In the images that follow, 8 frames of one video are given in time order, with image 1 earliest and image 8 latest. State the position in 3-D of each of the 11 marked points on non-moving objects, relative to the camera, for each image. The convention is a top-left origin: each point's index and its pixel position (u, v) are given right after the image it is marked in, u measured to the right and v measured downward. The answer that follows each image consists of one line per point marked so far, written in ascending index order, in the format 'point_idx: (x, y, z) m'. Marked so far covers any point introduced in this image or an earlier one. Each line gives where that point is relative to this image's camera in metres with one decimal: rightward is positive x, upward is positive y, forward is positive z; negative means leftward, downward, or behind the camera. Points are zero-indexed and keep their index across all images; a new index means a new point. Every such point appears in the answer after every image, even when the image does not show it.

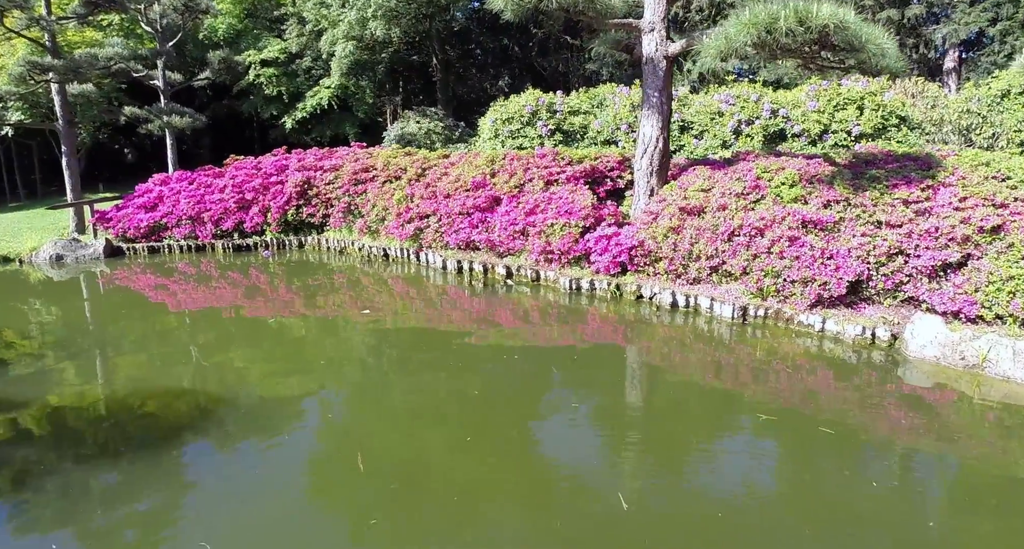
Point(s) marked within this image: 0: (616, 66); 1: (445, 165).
0: (+2.4, +5.2, +16.1) m
1: (-0.8, +1.3, +7.6) m
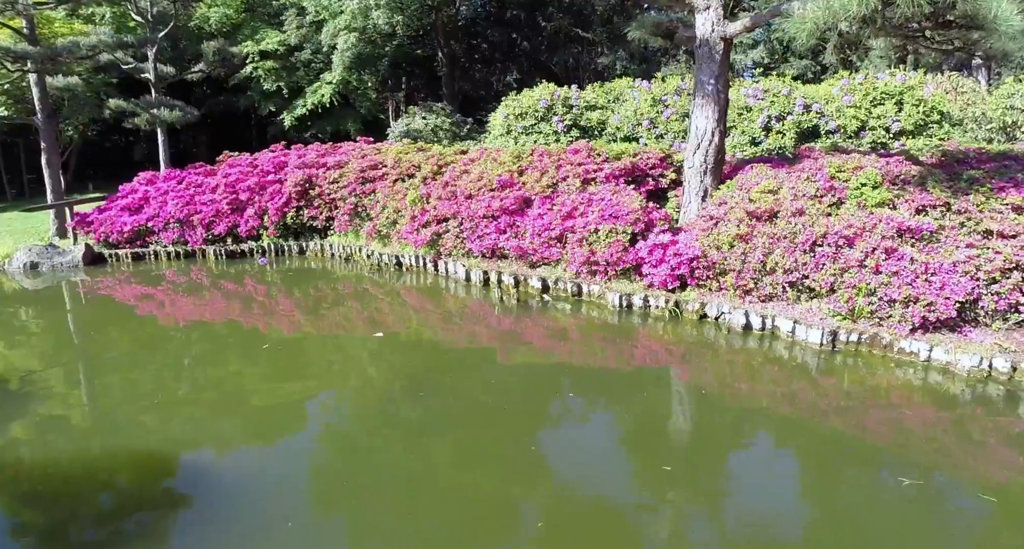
0: (+2.7, +5.1, +15.3) m
1: (-0.5, +1.2, +6.8) m
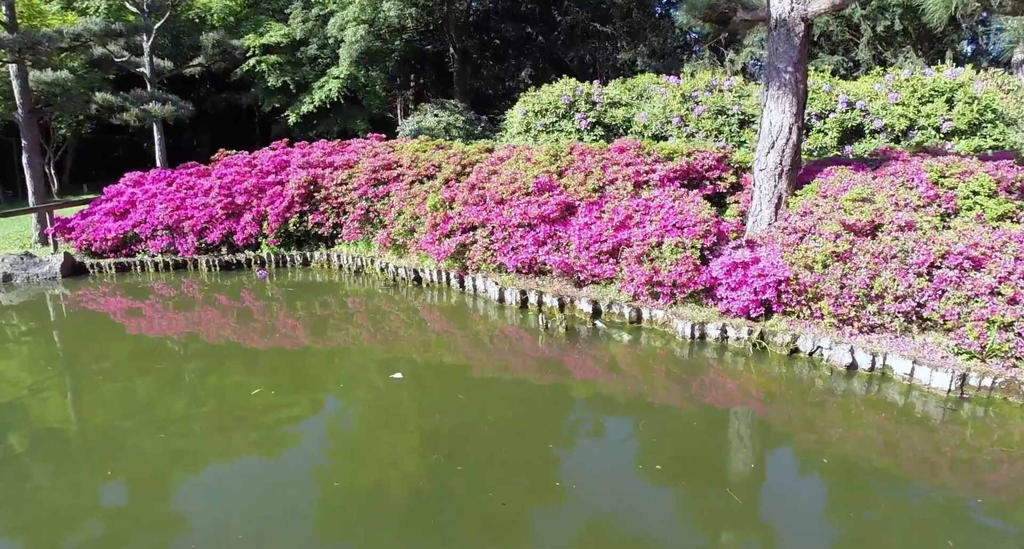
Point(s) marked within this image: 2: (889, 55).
0: (+3.1, +4.9, +14.5) m
1: (-0.2, +1.1, +6.0) m
2: (+7.9, +4.6, +13.4) m
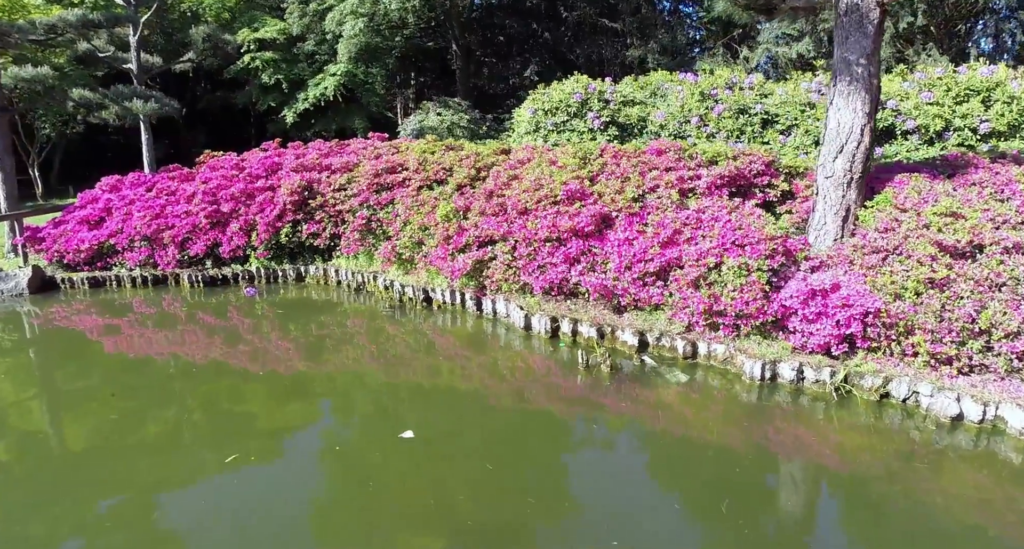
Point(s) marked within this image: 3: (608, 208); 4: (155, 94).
0: (+3.2, +4.8, +13.8) m
1: (0.0, +0.9, +5.3) m
2: (+8.0, +4.4, +12.8) m
3: (+0.7, +0.4, +4.4) m
4: (-4.4, +2.2, +7.8) m
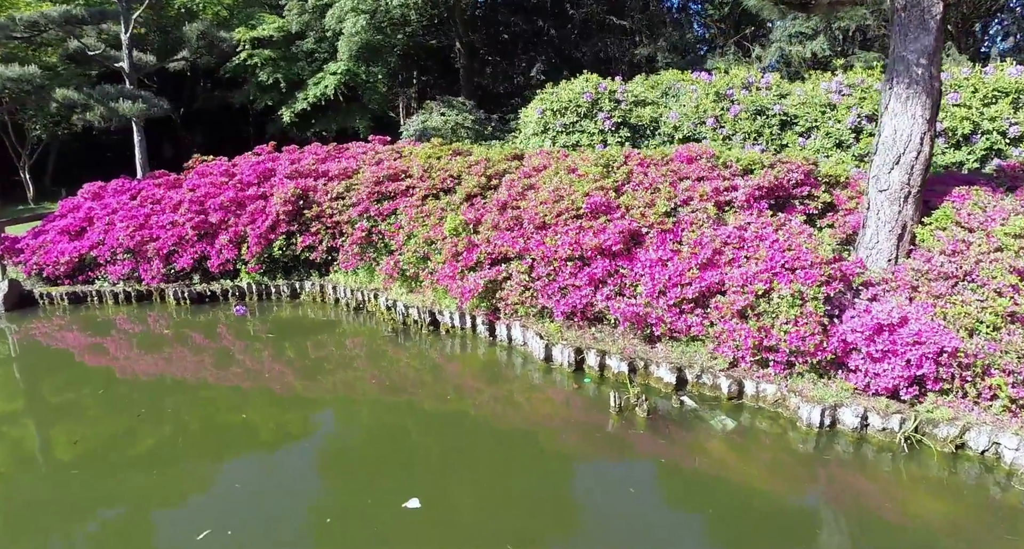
0: (+3.3, +4.7, +13.4) m
1: (+0.1, +0.8, +4.9) m
2: (+8.1, +4.3, +12.3) m
3: (+0.8, +0.3, +4.0) m
4: (-4.3, +2.1, +7.4) m
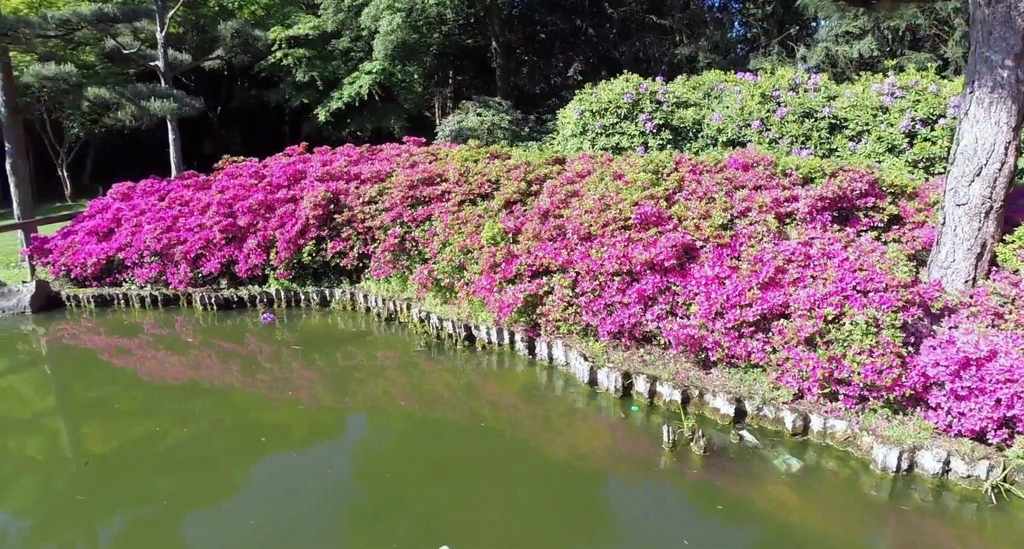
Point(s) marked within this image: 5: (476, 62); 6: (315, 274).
0: (+4.1, +4.5, +13.0) m
1: (+0.4, +0.7, +4.6) m
2: (+8.8, +4.1, +11.7) m
3: (+1.0, +0.2, +3.7) m
4: (-3.8, +2.1, +7.3) m
5: (-0.8, +4.8, +14.5) m
6: (-1.7, 0.0, +5.4) m
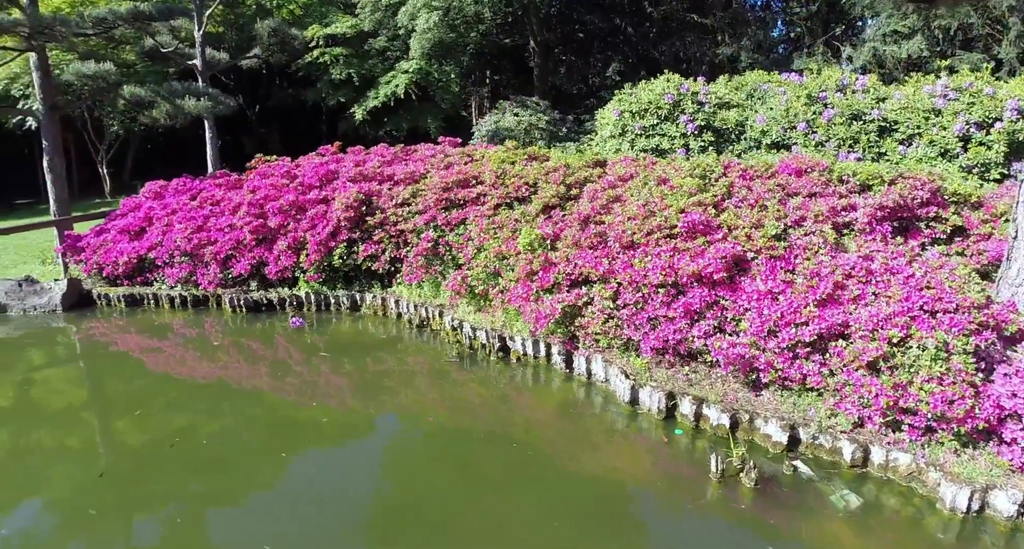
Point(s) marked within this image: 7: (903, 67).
0: (+4.9, +4.4, +12.5) m
1: (+0.6, +0.6, +4.4) m
2: (+9.5, +3.8, +11.0) m
3: (+1.2, +0.1, +3.4) m
4: (-3.4, +2.1, +7.3) m
5: (+0.1, +4.8, +14.3) m
6: (-1.4, 0.0, +5.3) m
7: (+6.5, +3.4, +10.6) m
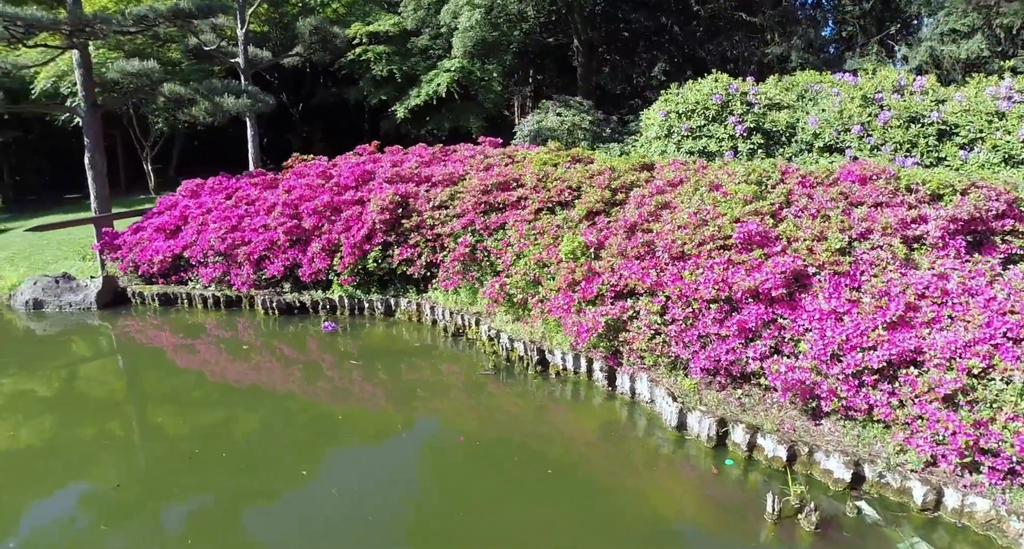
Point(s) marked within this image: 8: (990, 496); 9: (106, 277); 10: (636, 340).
0: (+5.7, +4.2, +12.0) m
1: (+0.9, +0.6, +4.2) m
2: (+10.2, +3.6, +10.3) m
3: (+1.4, +0.1, +3.2) m
4: (-2.9, +2.1, +7.3) m
5: (+1.0, +4.7, +14.1) m
6: (-1.1, 0.0, +5.2) m
7: (+7.2, +3.2, +10.0) m
8: (+1.8, -0.8, +2.4) m
9: (-3.3, 0.0, +5.3) m
10: (+0.6, -0.3, +3.4) m
